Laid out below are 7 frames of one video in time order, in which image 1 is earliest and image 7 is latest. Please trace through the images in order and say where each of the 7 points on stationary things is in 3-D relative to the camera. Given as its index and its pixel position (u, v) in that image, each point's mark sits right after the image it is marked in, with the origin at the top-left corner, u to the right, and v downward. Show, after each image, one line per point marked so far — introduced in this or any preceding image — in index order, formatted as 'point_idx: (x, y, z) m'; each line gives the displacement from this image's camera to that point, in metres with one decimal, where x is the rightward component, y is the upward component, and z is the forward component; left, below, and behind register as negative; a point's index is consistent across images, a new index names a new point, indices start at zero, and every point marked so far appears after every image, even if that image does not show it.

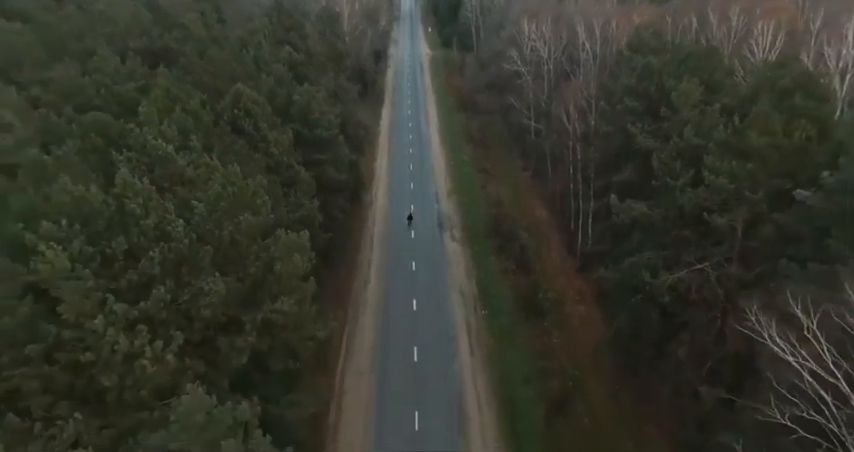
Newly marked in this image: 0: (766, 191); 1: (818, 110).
0: (+9.6, +0.9, +15.8) m
1: (+11.2, +3.3, +16.1) m
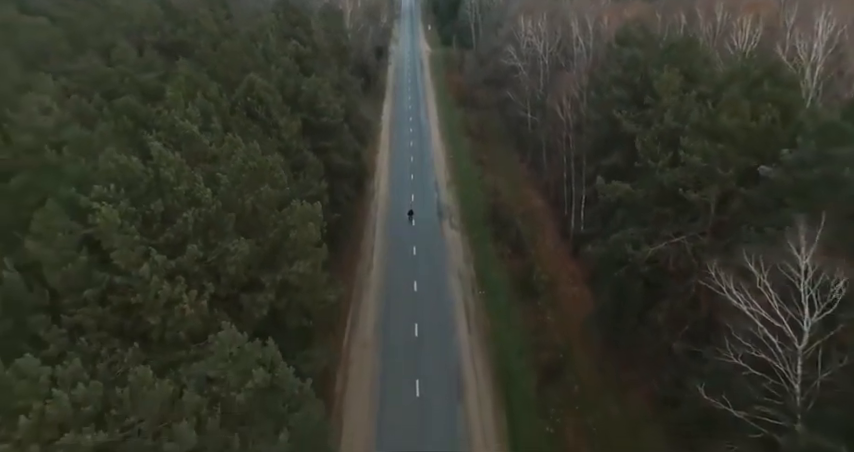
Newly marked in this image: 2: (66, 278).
0: (+9.6, +1.7, +17.4) m
1: (+11.2, +4.1, +17.7) m
2: (-6.9, -1.0, +10.9) m
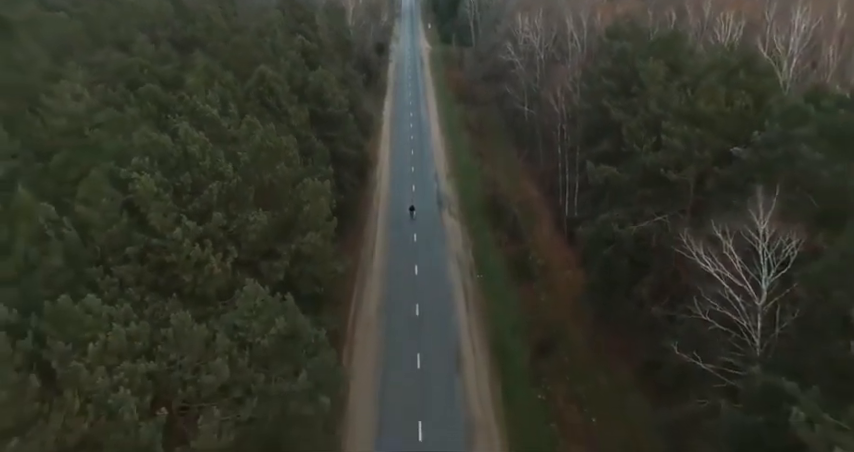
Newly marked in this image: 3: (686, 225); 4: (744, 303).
0: (+9.6, +2.5, +18.9) m
1: (+11.2, +4.9, +19.2) m
2: (-6.9, -0.3, +12.4) m
3: (+8.6, +0.1, +18.8) m
4: (+8.0, -1.9, +14.2) m
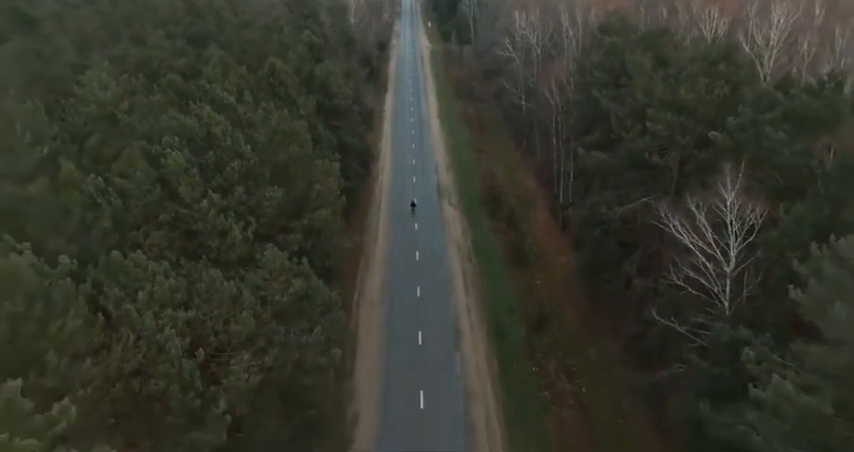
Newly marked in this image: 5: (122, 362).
0: (+9.6, +3.3, +20.4) m
1: (+11.3, +5.6, +20.7) m
2: (-6.9, +0.5, +13.9) m
3: (+8.7, +0.9, +20.4) m
4: (+8.1, -1.2, +15.7) m
5: (-5.6, -2.5, +10.4) m
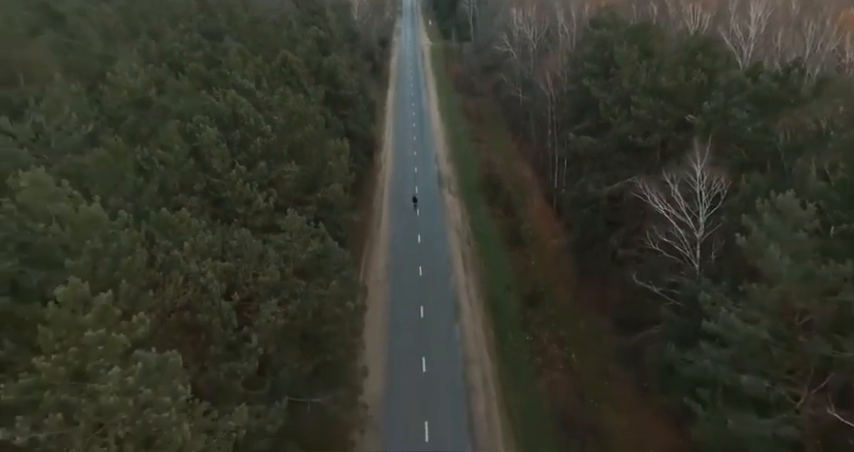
0: (+9.7, +4.2, +22.3) m
1: (+11.4, +6.6, +22.6) m
2: (-6.8, +1.4, +15.8) m
3: (+8.7, +1.8, +22.3) m
4: (+8.1, -0.3, +17.7) m
5: (-5.5, -1.6, +12.3) m
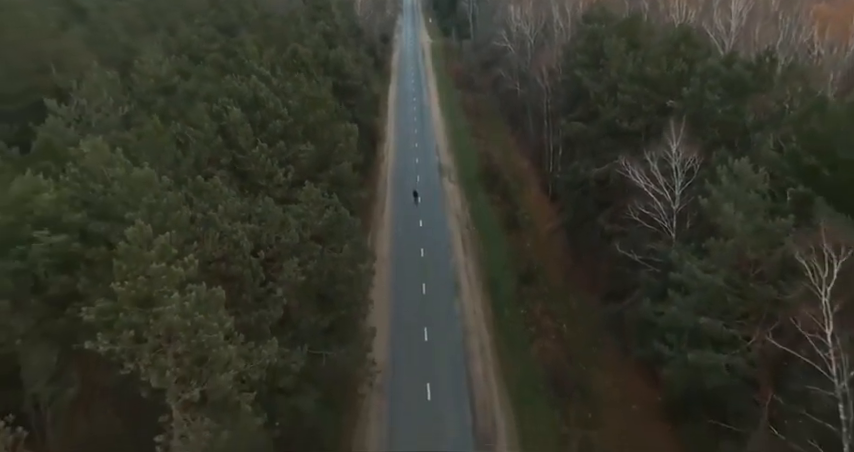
0: (+9.8, +5.2, +24.2) m
1: (+11.4, +7.5, +24.5) m
2: (-6.7, +2.3, +17.7) m
3: (+8.8, +2.8, +24.2) m
4: (+8.2, +0.7, +19.5) m
5: (-5.4, -0.6, +14.2) m
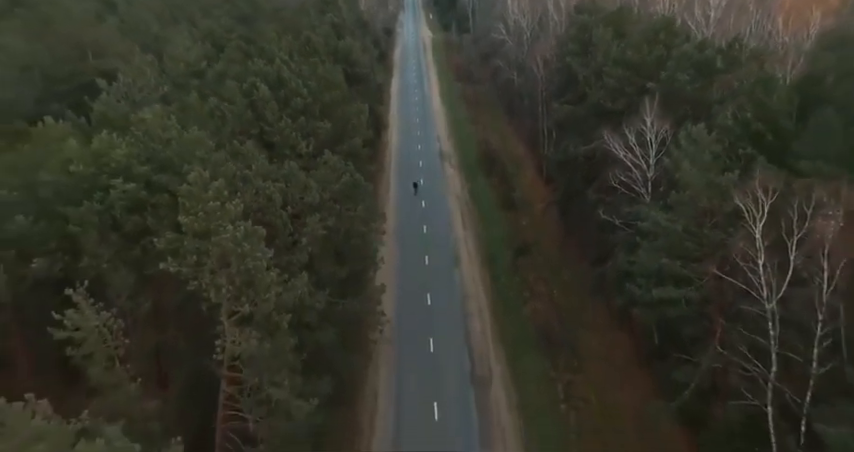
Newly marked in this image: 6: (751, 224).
0: (+9.9, +6.5, +26.7) m
1: (+11.6, +8.9, +27.0) m
2: (-6.6, +3.6, +20.2) m
3: (+9.0, +4.2, +26.7) m
4: (+8.4, +2.0, +22.1) m
5: (-5.3, +0.7, +16.7) m
6: (+8.2, 0.0, +14.3) m
